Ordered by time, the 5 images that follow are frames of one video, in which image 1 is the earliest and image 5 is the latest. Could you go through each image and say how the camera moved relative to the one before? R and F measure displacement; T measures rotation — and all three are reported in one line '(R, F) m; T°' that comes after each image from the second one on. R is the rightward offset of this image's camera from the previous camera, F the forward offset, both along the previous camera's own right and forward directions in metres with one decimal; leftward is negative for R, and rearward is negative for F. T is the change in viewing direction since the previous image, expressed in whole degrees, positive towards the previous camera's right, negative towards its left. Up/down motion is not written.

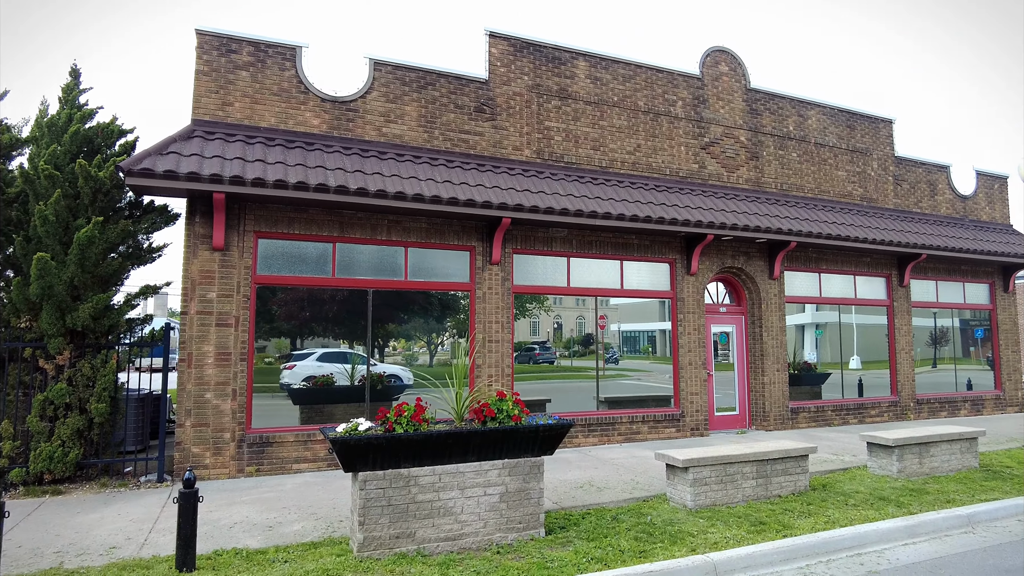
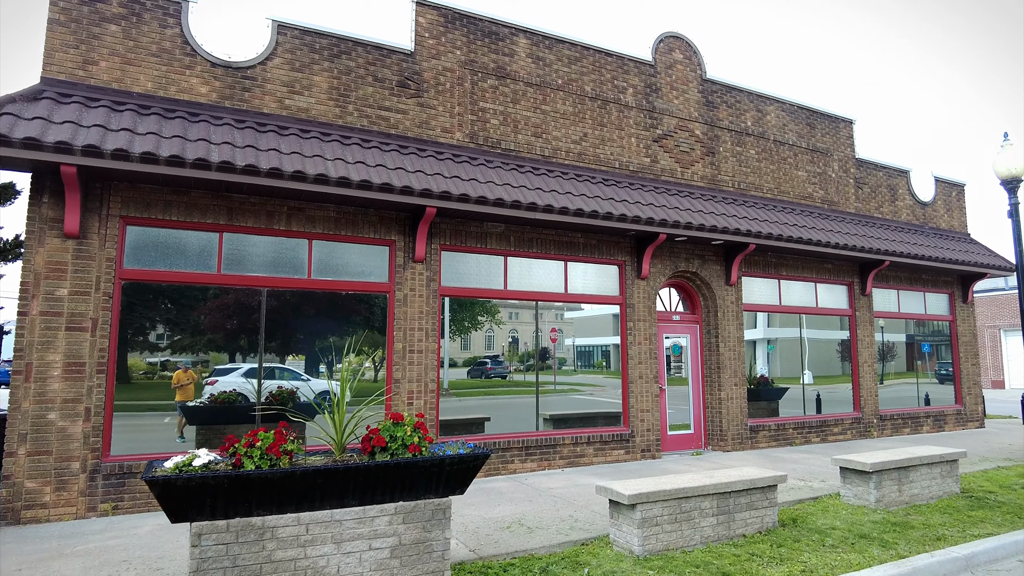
(+0.4, +1.3) m; +4°
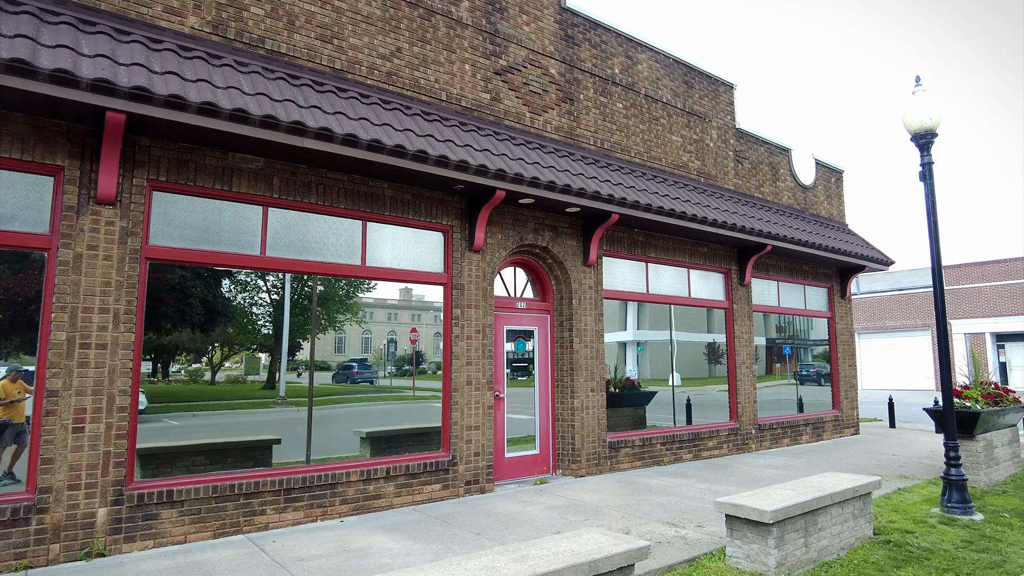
(+1.1, +2.7) m; +10°
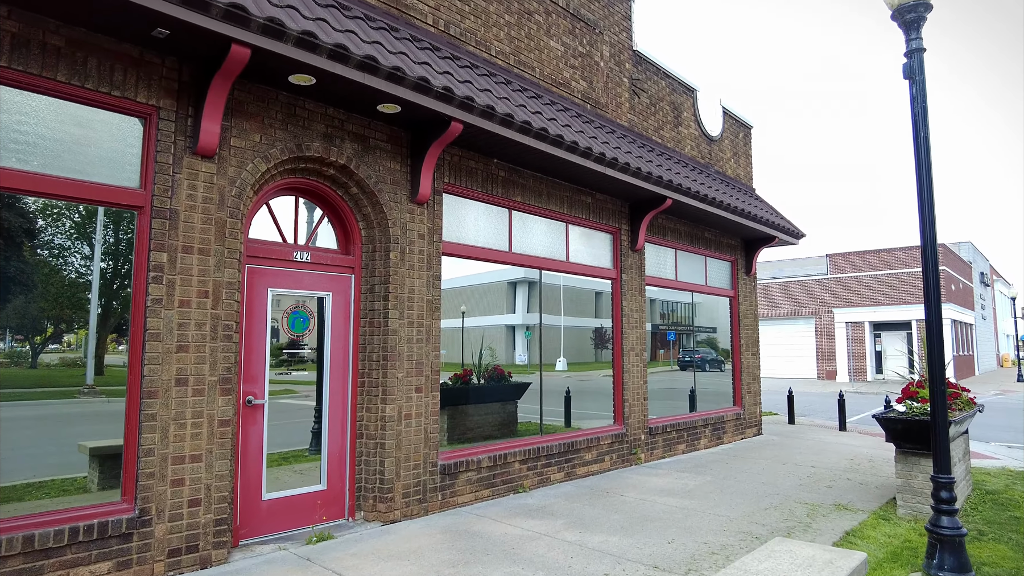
(+0.9, +3.0) m; +9°
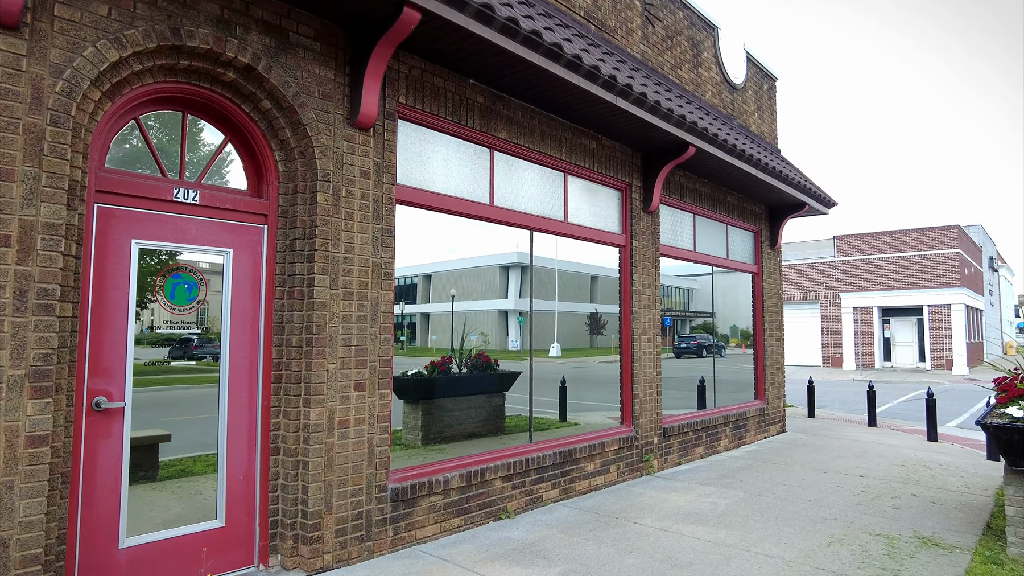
(+0.1, +1.7) m; +1°
